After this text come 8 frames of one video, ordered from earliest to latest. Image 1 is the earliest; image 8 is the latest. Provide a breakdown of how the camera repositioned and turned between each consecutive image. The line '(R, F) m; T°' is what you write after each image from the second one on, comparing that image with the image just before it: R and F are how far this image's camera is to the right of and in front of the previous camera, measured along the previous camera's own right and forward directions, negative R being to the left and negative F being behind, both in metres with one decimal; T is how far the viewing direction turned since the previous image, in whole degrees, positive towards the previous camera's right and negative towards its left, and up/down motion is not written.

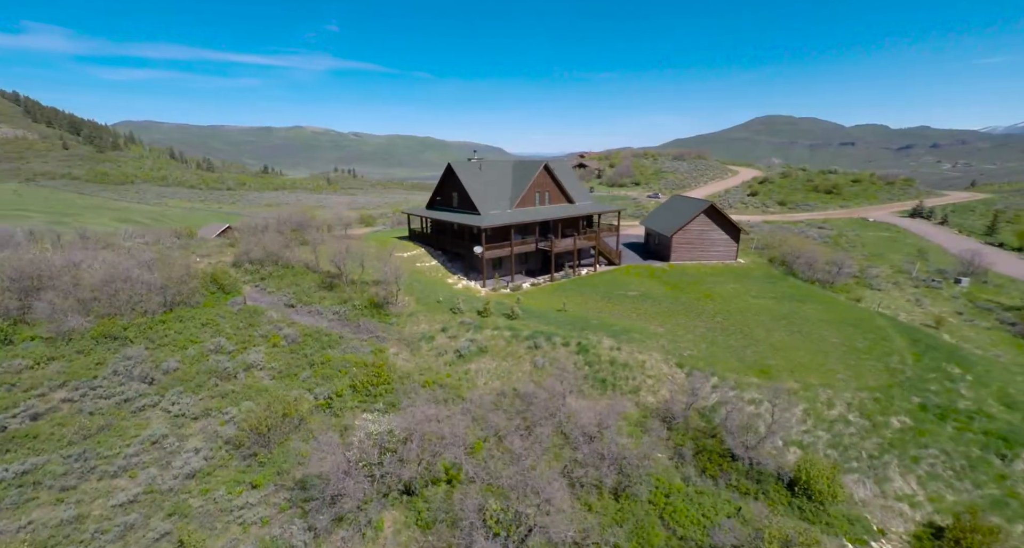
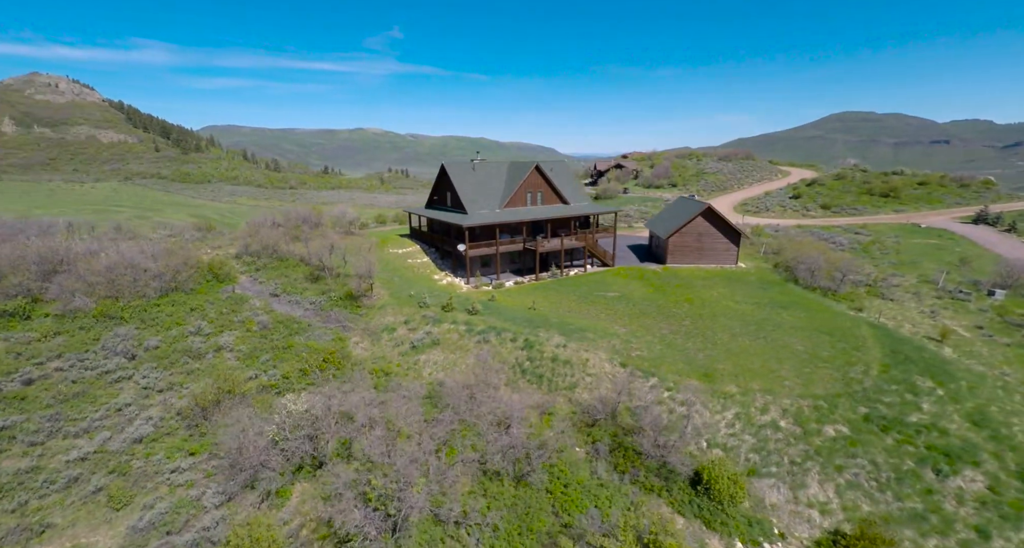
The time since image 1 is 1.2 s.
(+3.5, -0.5) m; -5°
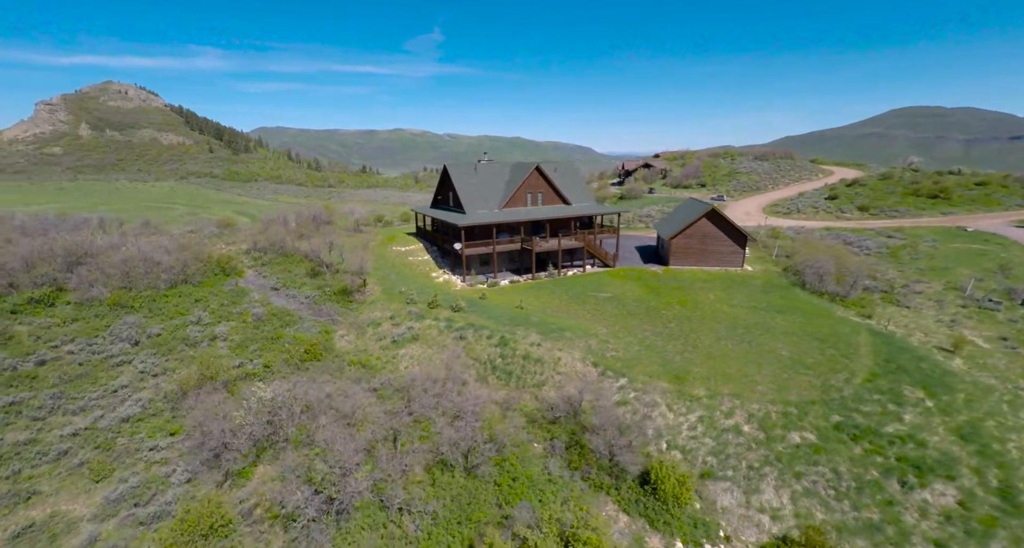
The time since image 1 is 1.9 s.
(+2.1, -0.3) m; -4°
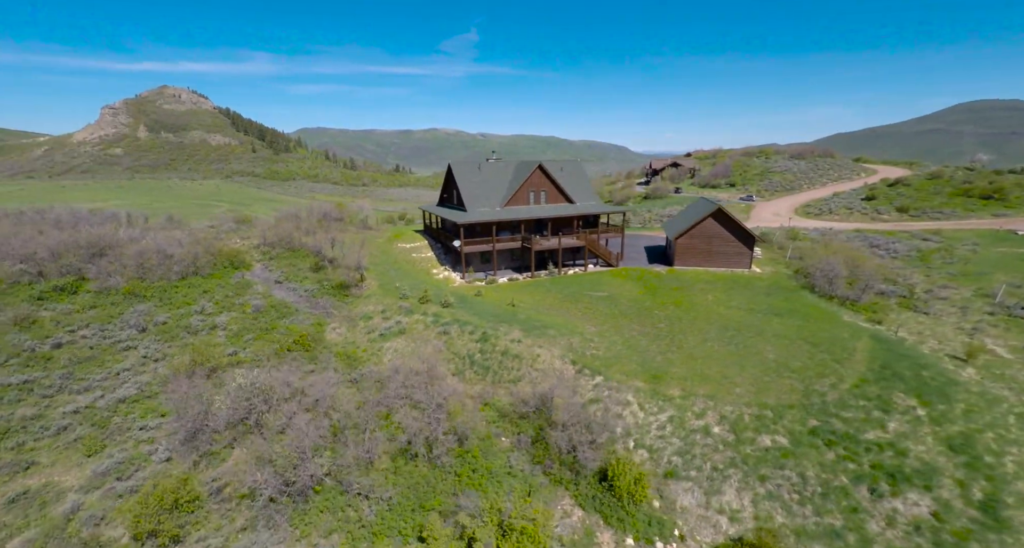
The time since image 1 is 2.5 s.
(+1.8, -0.2) m; -3°
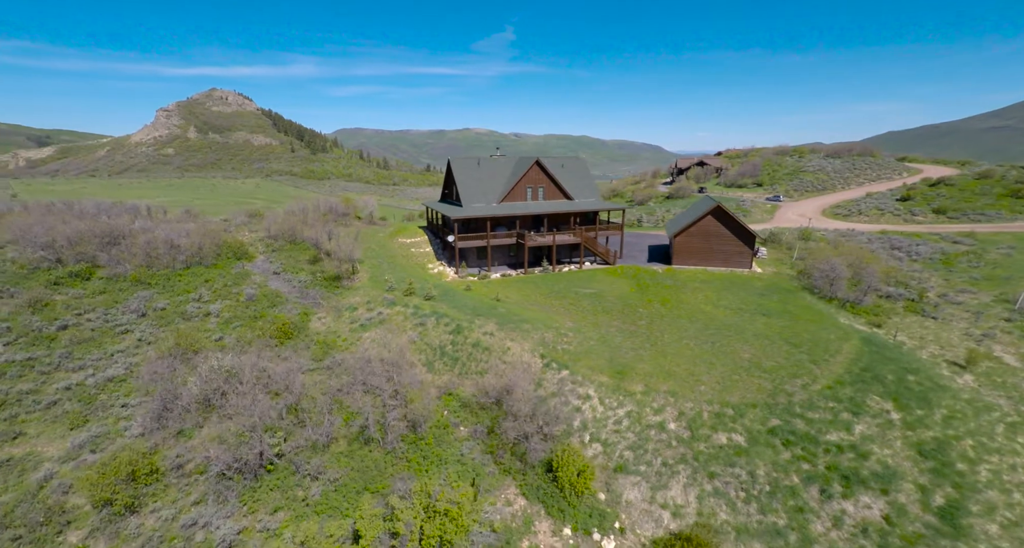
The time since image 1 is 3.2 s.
(+2.1, -0.3) m; -3°
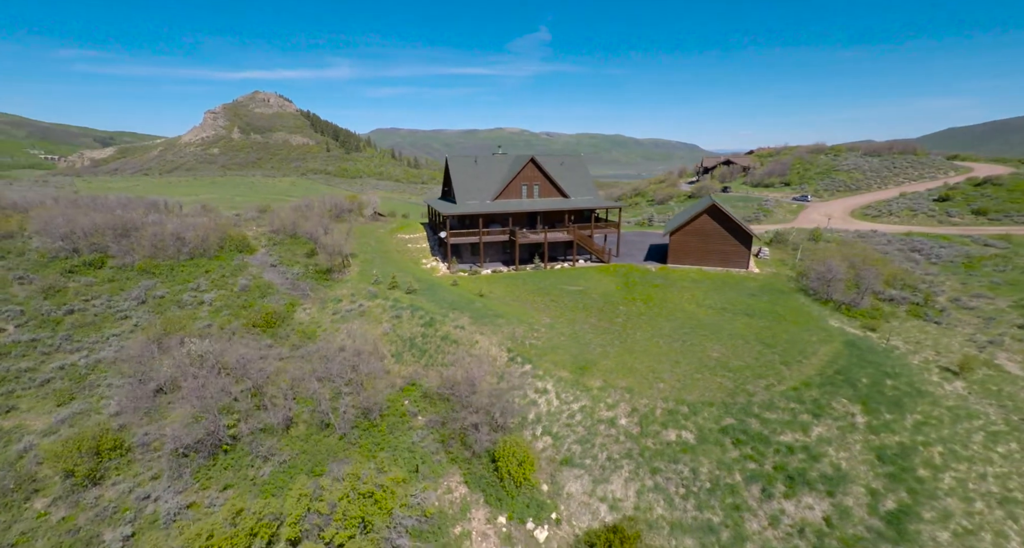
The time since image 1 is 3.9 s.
(+2.2, -0.3) m; -3°
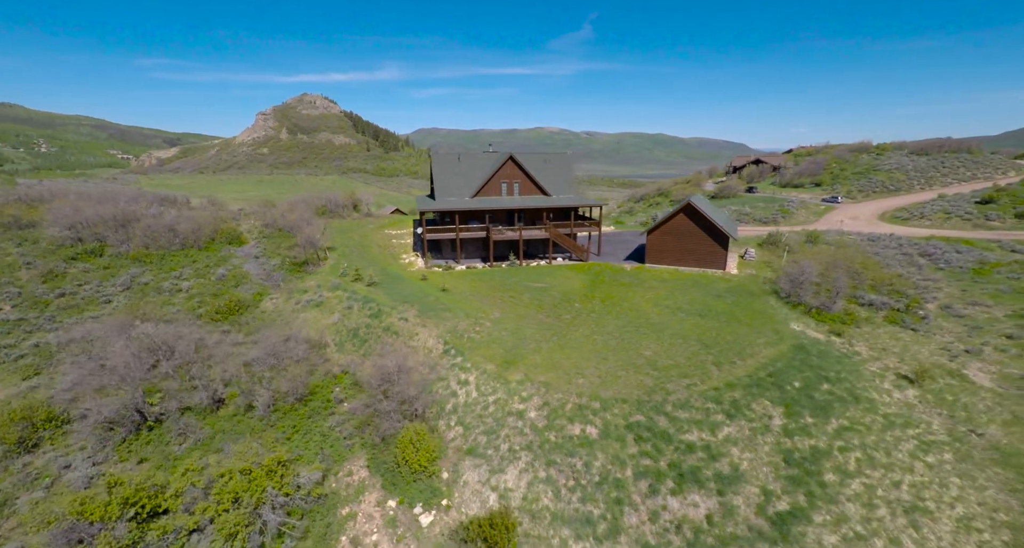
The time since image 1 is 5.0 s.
(+3.7, -0.5) m; -4°
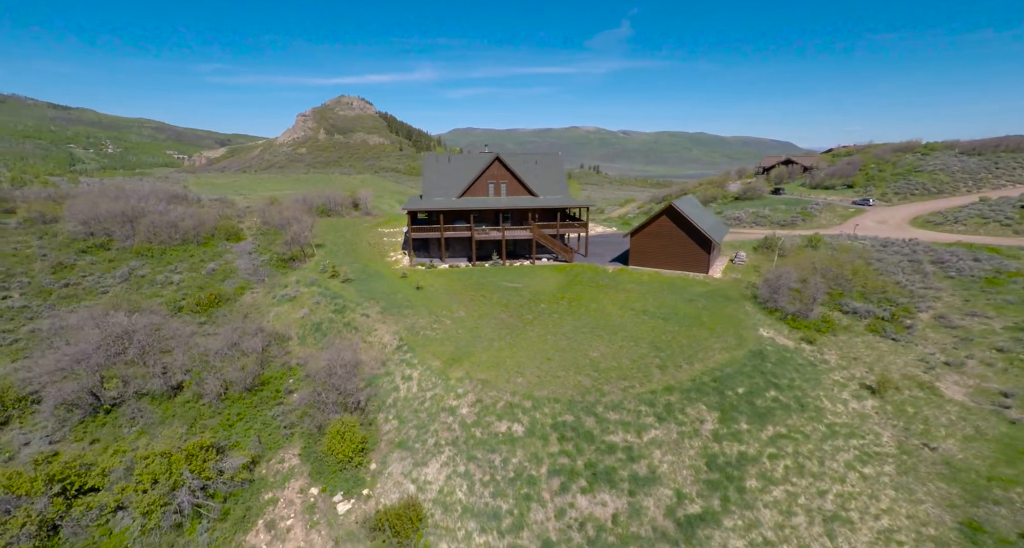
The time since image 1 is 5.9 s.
(+3.1, -0.4) m; -3°
